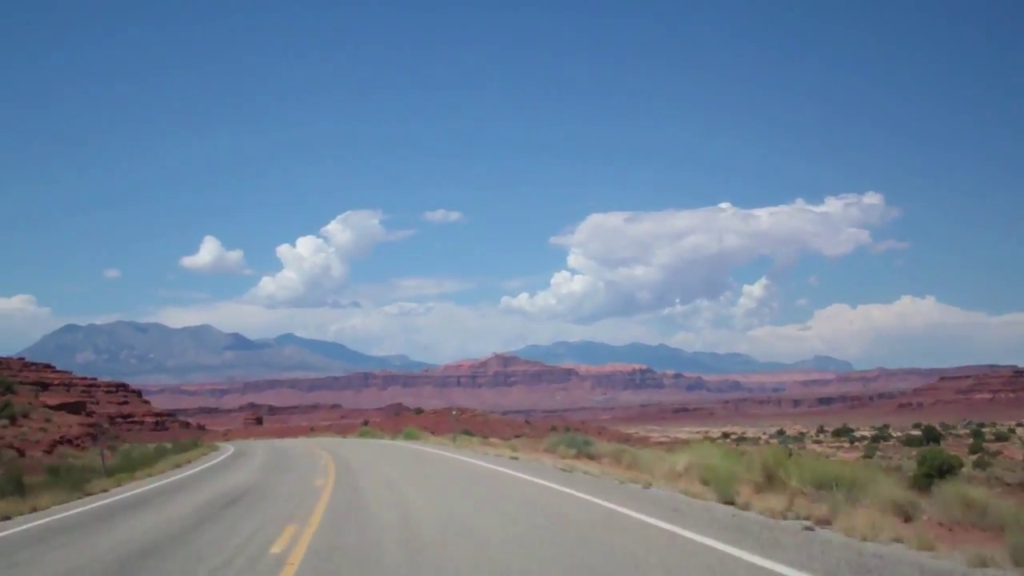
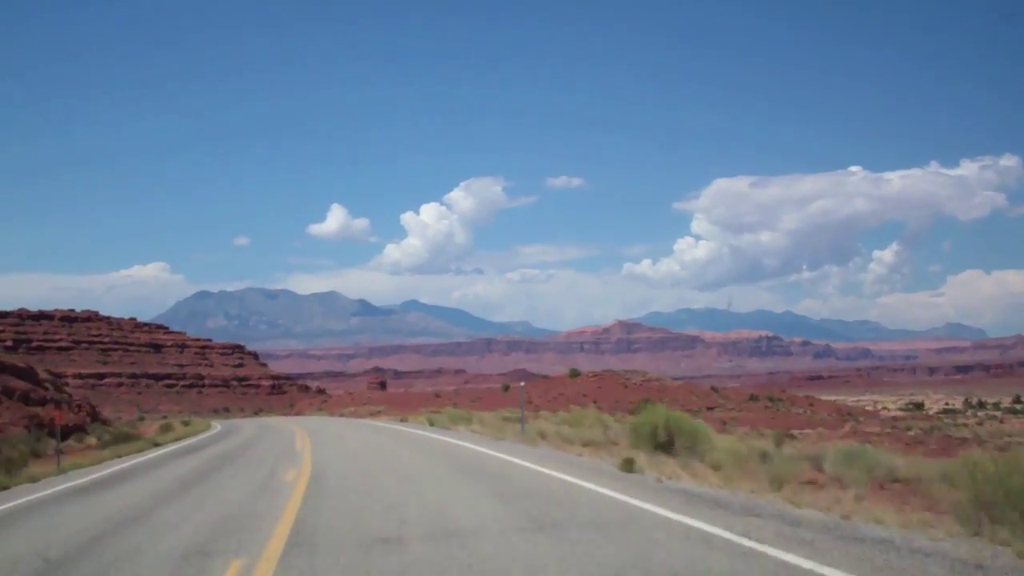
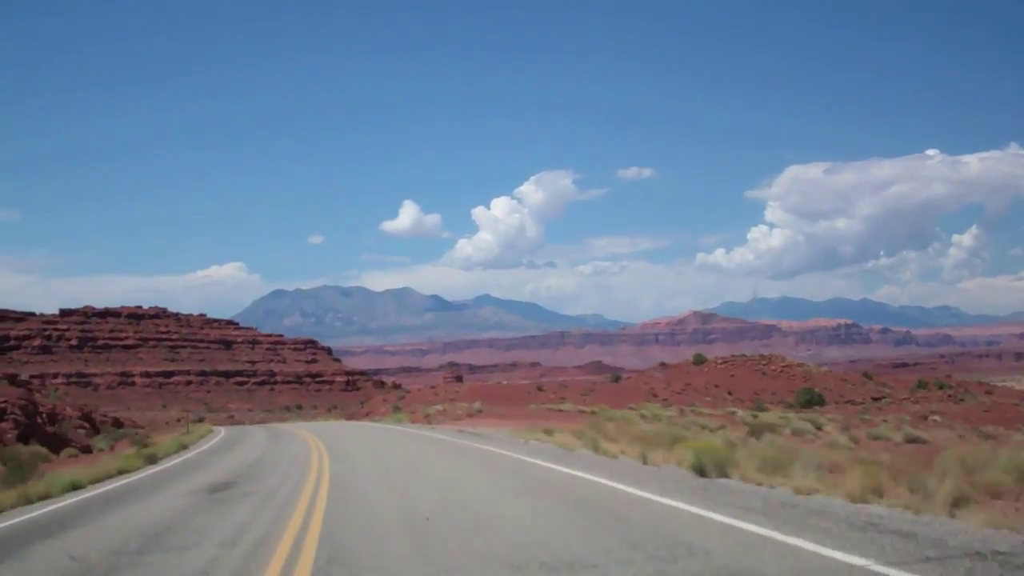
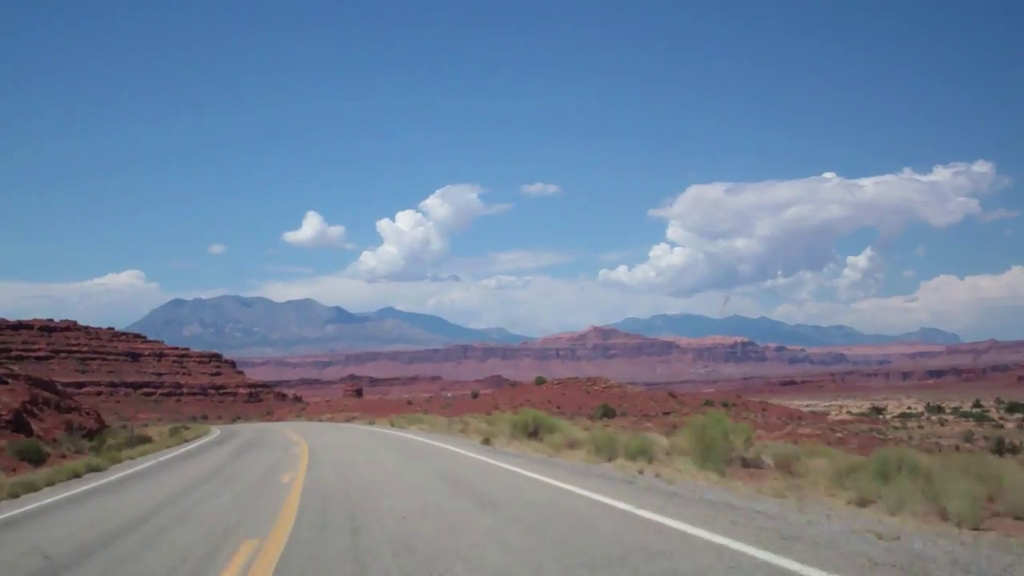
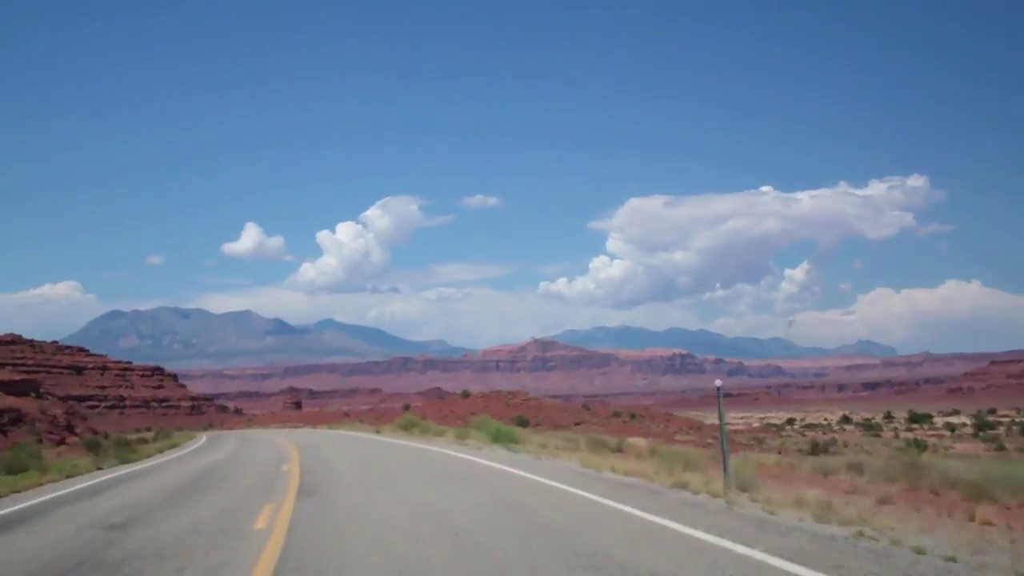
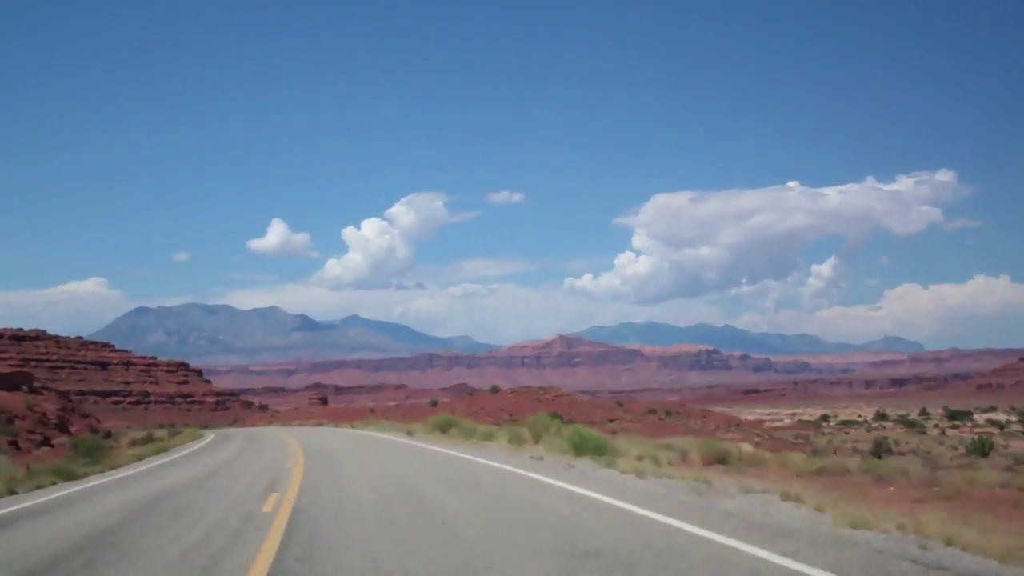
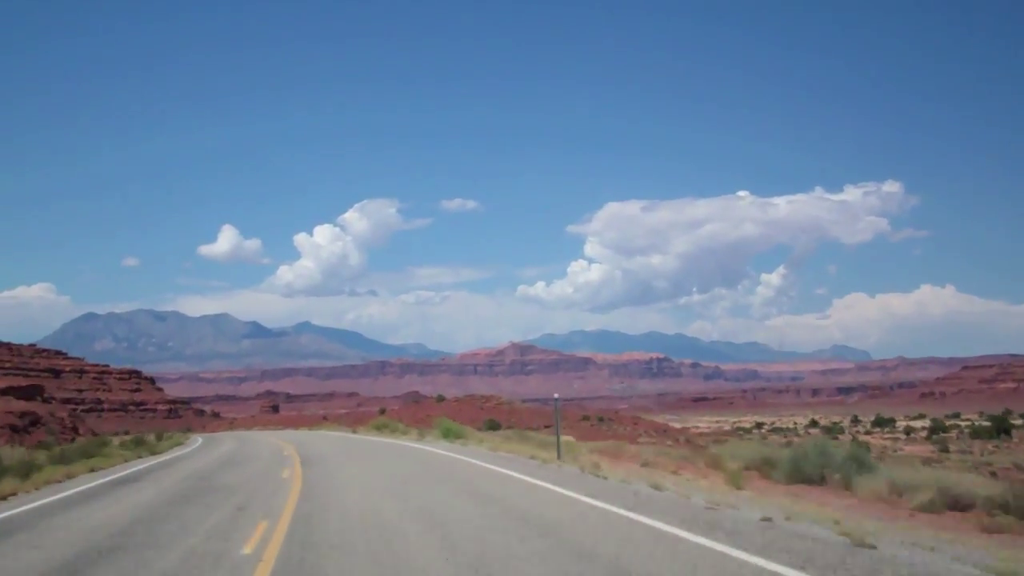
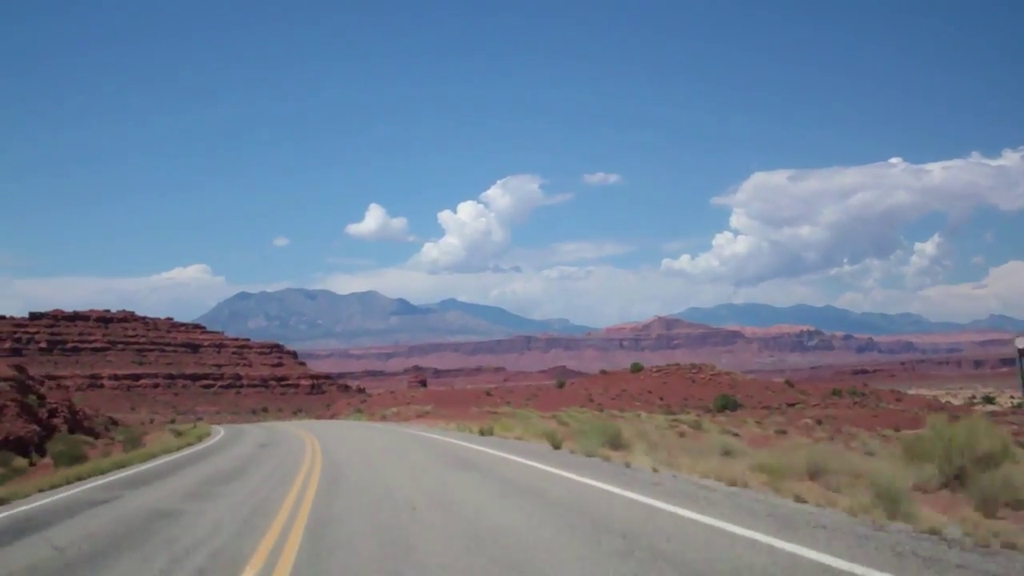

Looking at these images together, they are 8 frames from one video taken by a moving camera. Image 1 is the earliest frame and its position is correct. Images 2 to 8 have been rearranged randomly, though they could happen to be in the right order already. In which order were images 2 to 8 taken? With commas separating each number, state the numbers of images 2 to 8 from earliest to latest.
7, 5, 6, 4, 2, 8, 3
